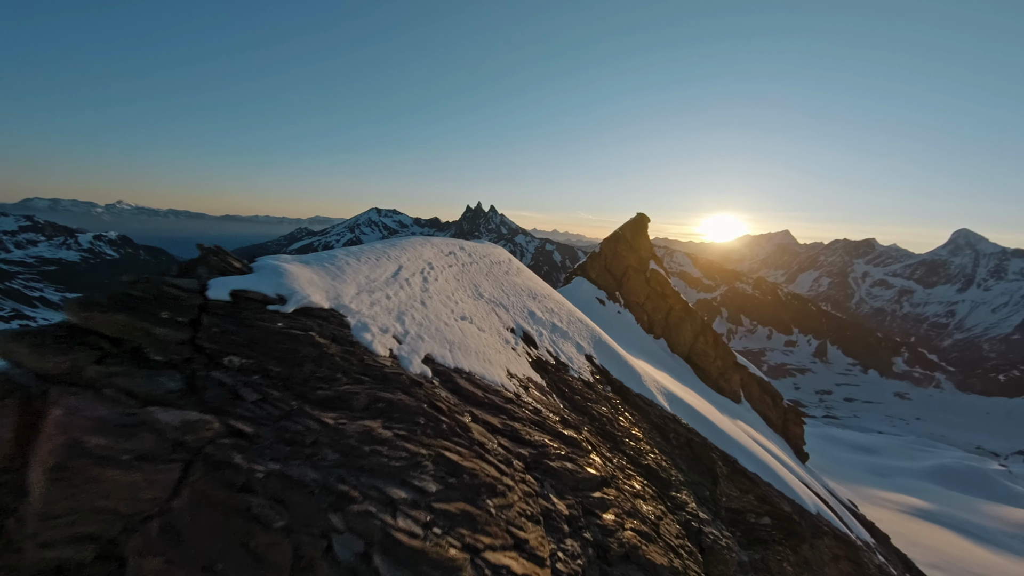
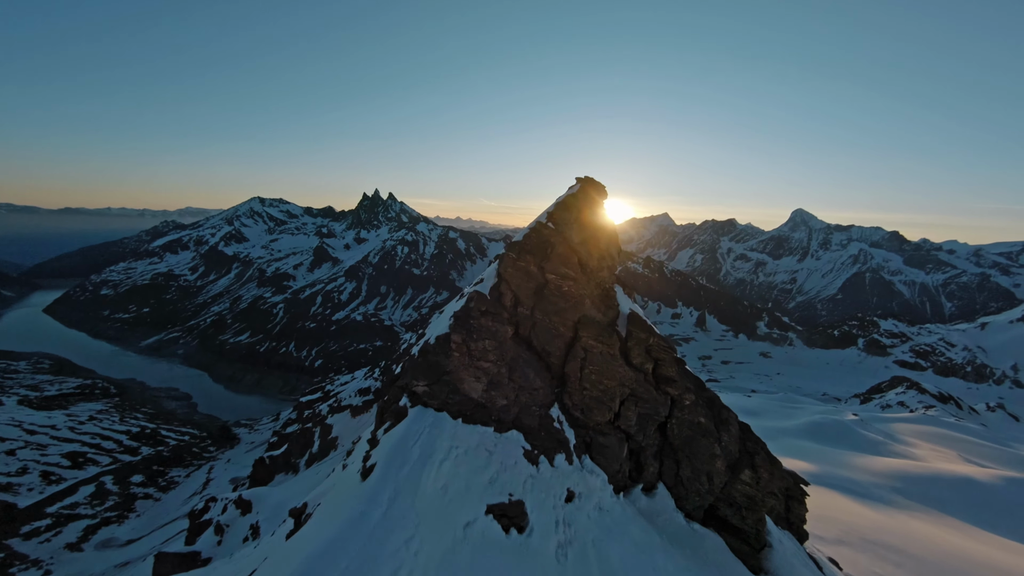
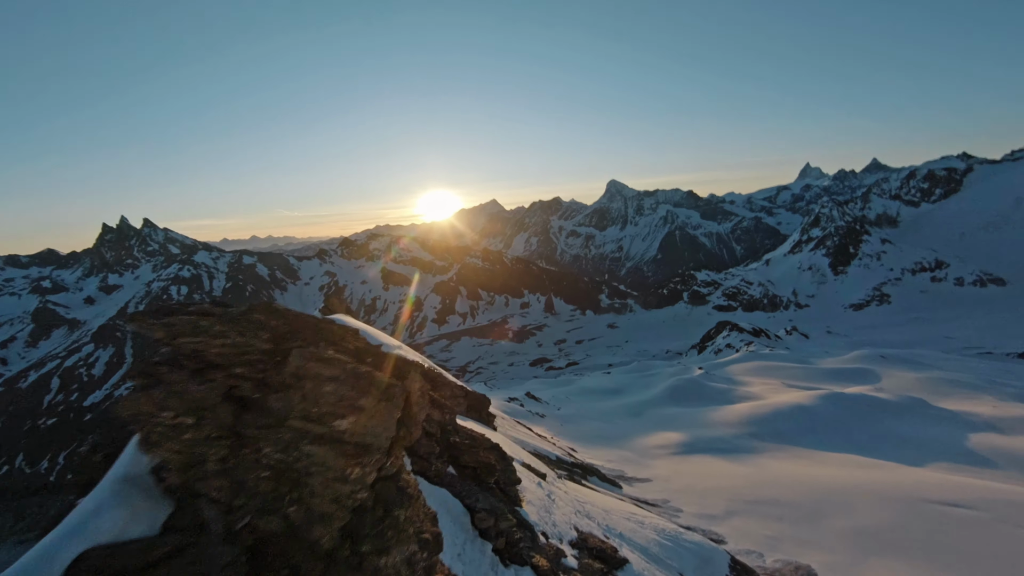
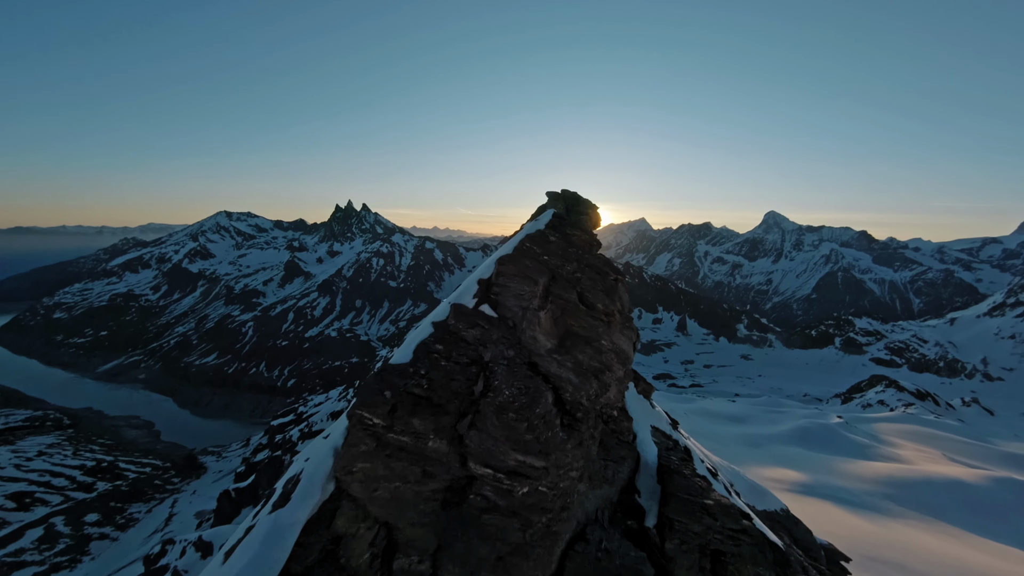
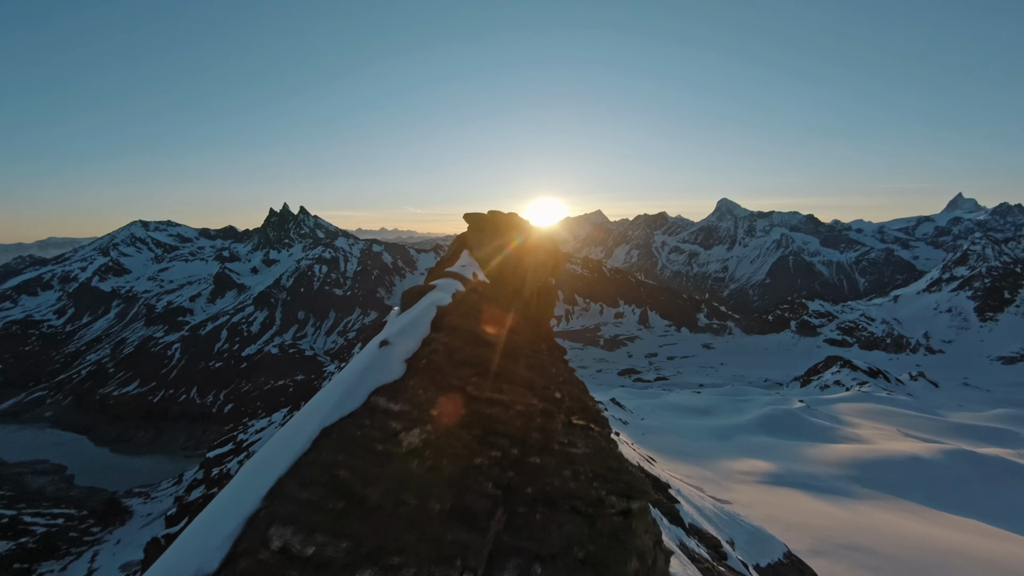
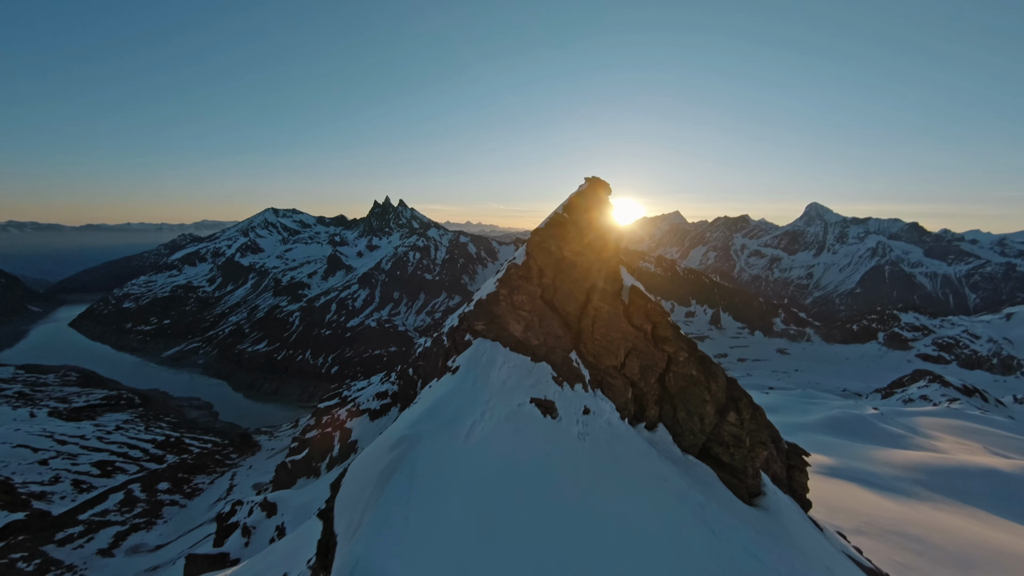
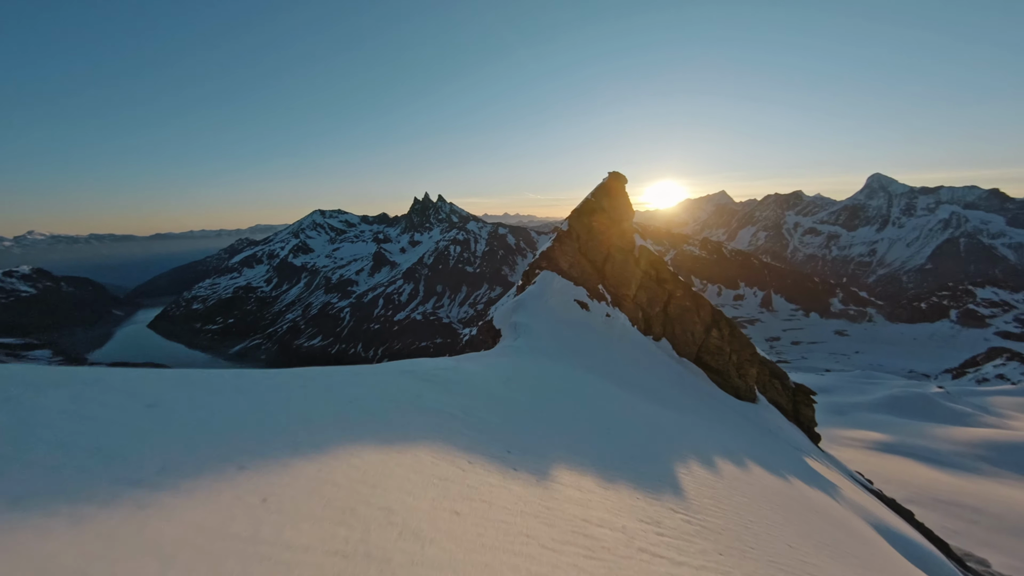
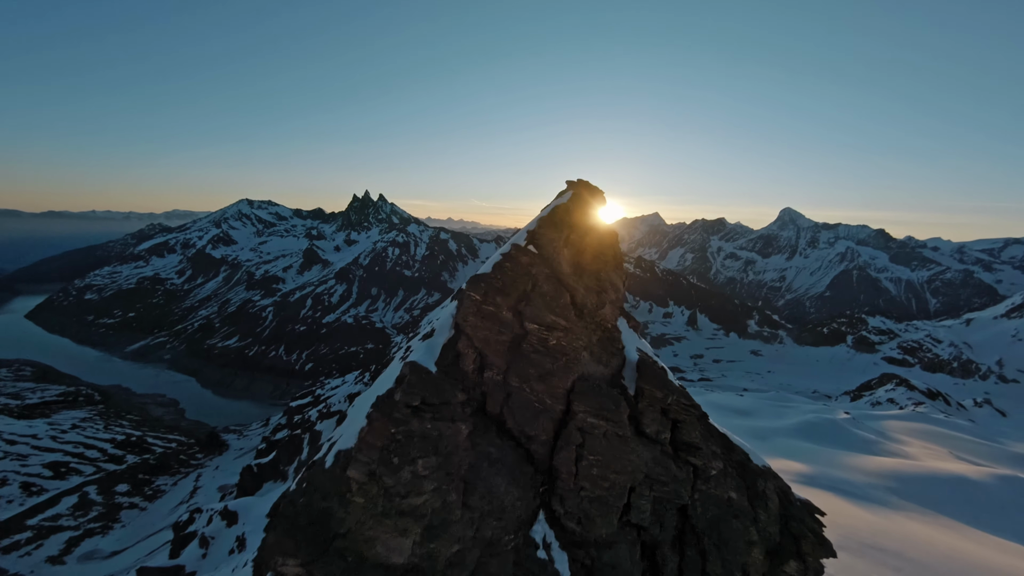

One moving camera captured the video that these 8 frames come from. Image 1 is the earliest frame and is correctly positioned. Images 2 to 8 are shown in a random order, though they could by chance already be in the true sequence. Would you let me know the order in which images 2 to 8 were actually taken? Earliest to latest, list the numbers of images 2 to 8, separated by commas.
7, 6, 2, 8, 4, 5, 3
